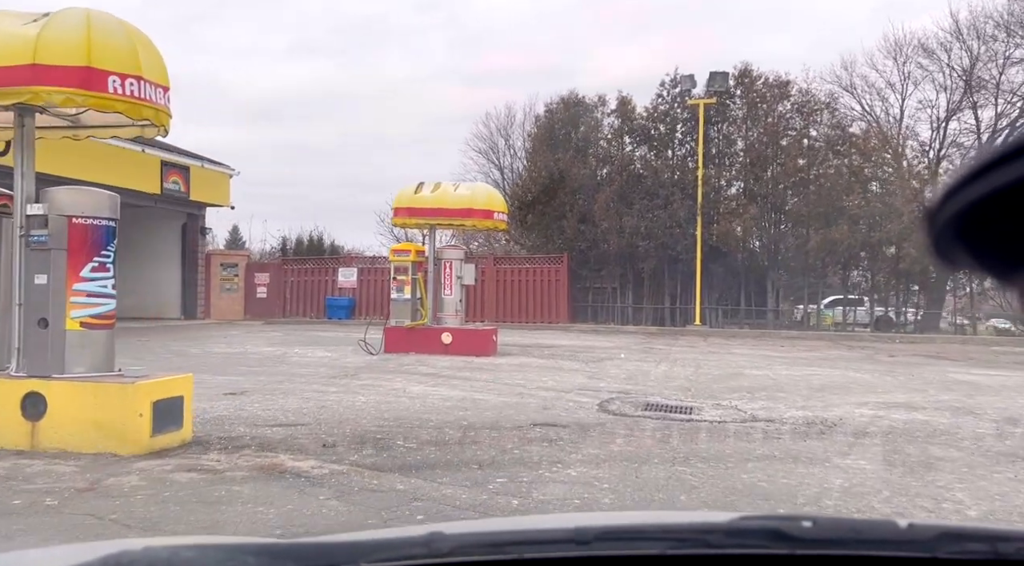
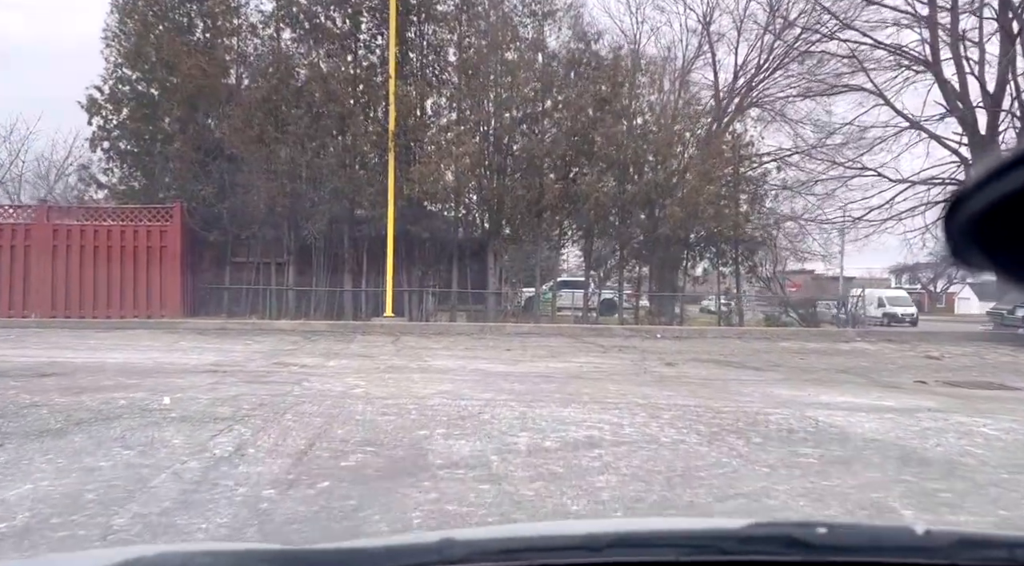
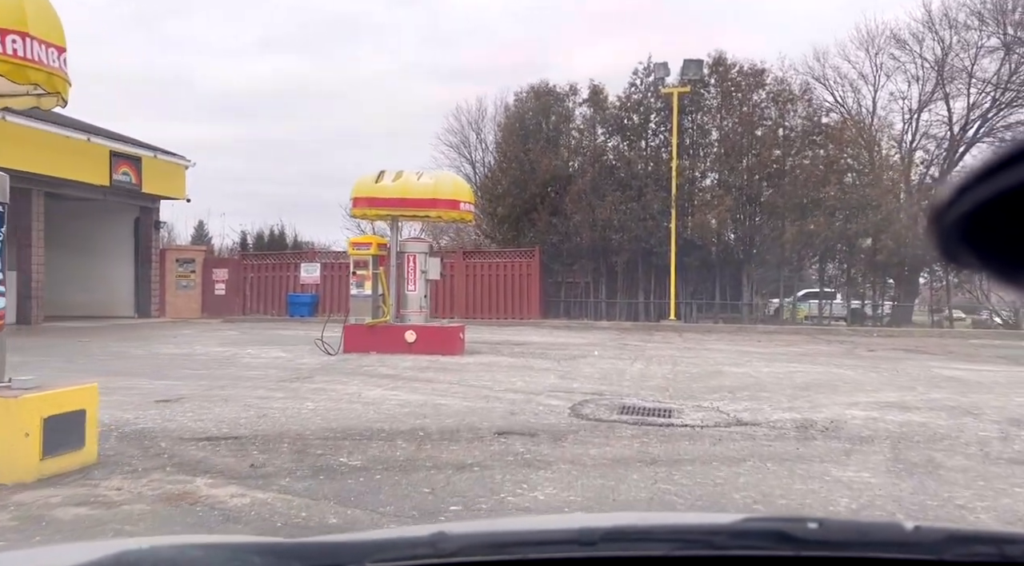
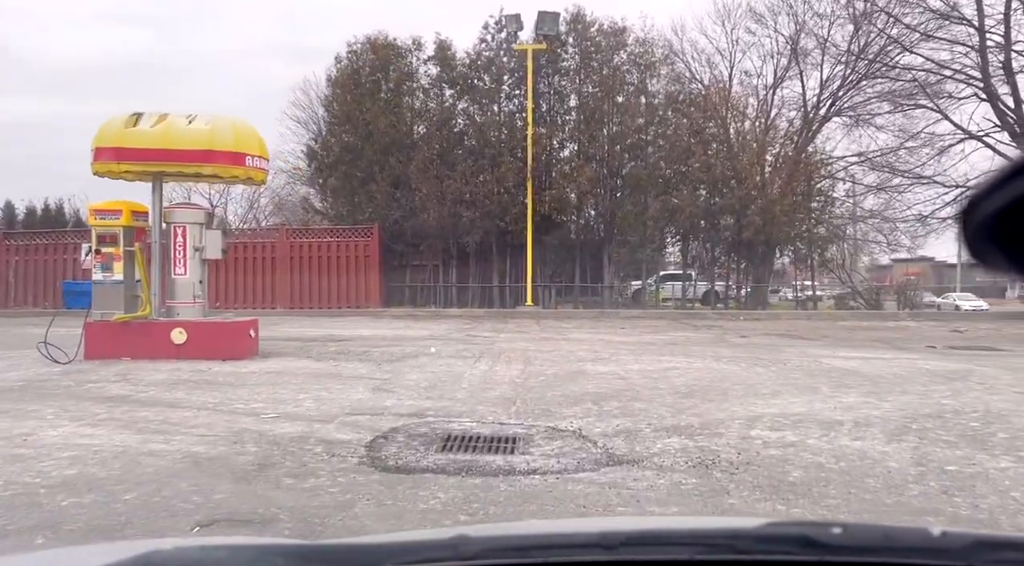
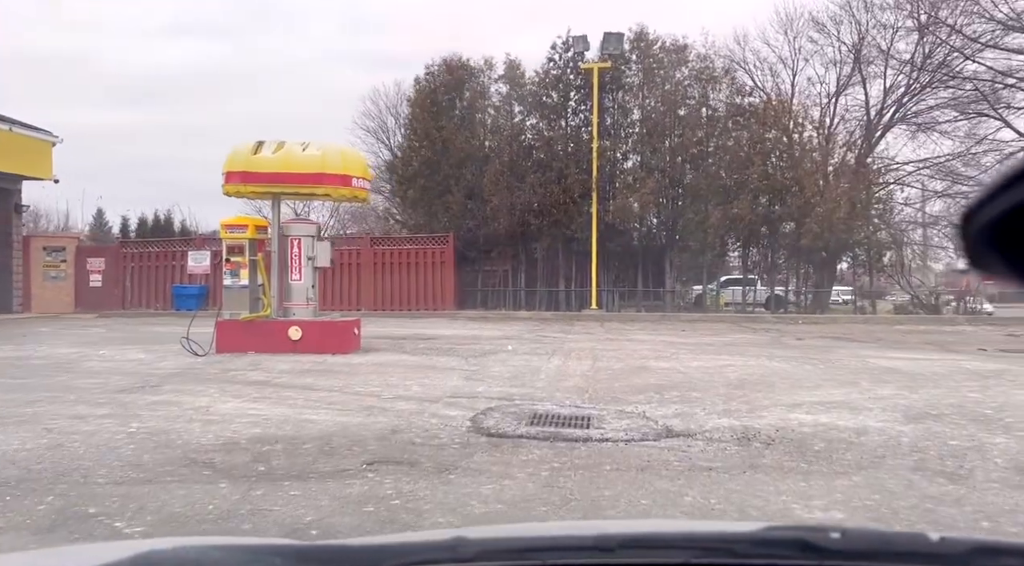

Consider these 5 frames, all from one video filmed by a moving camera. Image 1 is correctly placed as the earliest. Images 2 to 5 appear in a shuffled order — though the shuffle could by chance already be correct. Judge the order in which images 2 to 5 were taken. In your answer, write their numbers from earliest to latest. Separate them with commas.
3, 5, 4, 2
